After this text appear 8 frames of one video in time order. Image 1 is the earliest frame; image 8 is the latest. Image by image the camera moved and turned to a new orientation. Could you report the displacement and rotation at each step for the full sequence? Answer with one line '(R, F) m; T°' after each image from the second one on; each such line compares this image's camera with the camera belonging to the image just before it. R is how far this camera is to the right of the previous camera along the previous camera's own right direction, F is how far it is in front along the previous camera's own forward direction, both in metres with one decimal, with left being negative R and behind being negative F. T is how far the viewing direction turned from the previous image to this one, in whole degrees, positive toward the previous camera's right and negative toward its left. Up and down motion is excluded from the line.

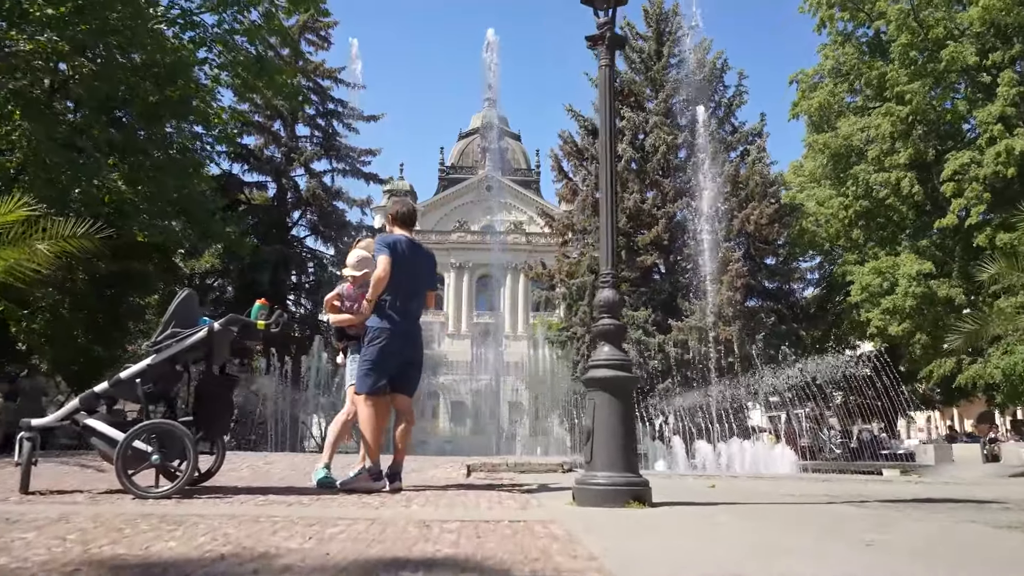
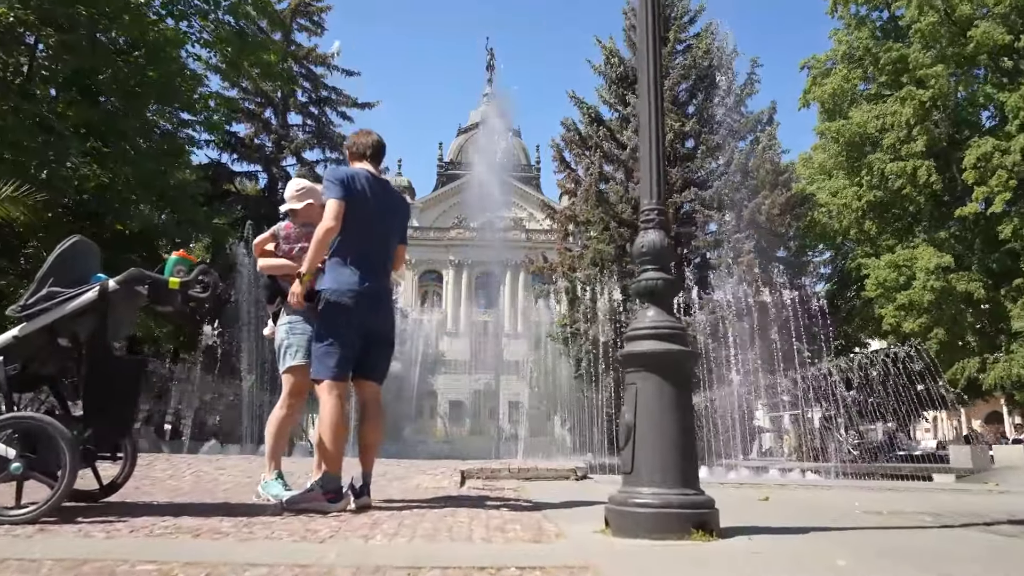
(0.0, +0.8) m; 0°
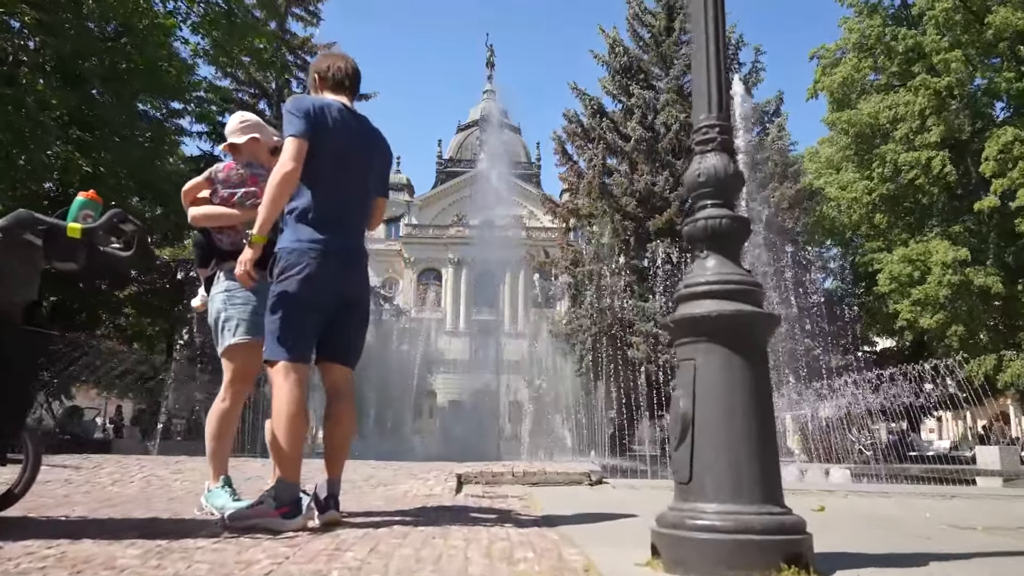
(0.0, +0.5) m; 0°
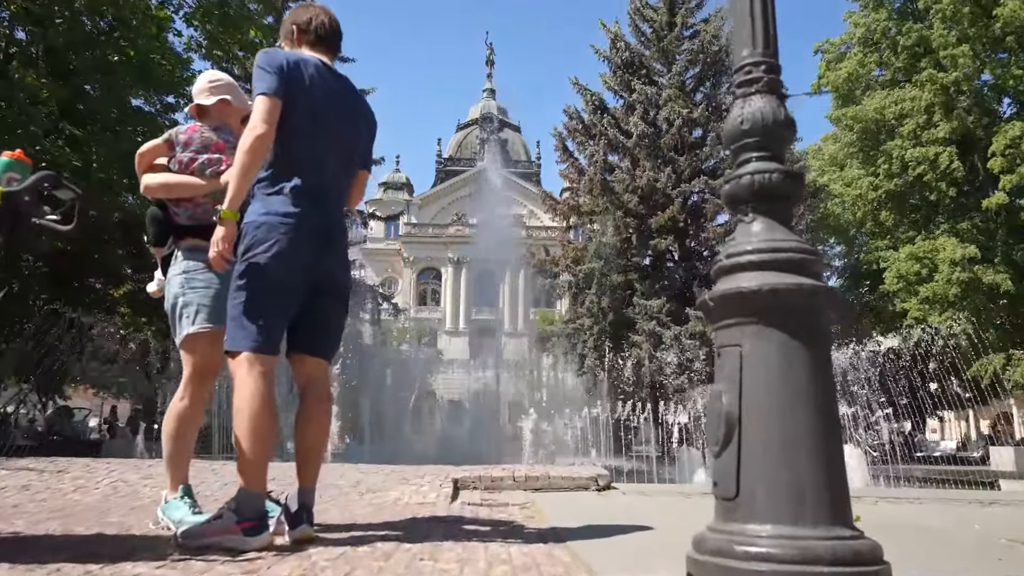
(0.0, +0.3) m; 0°
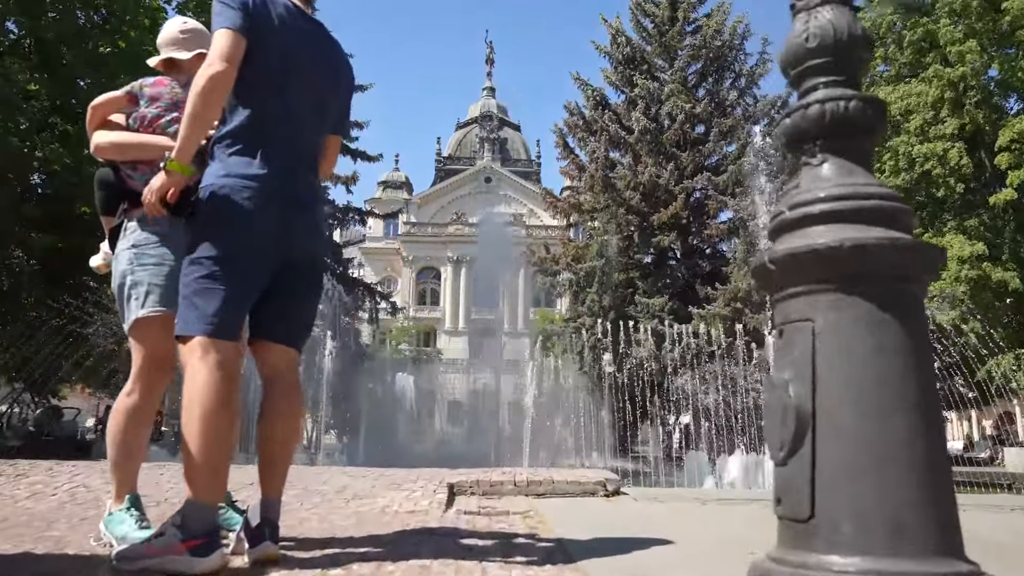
(0.0, +0.3) m; 0°
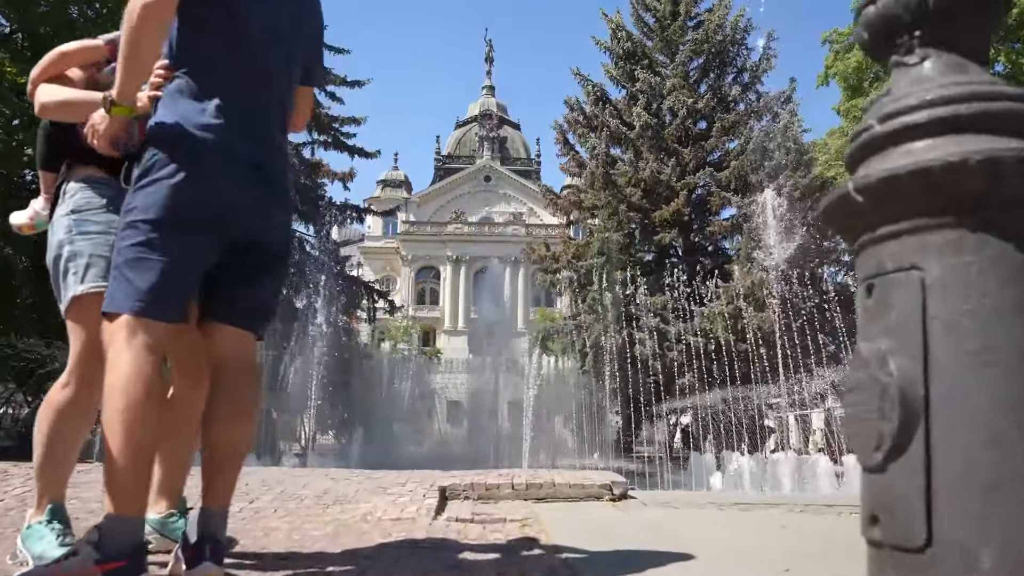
(0.0, +0.2) m; 0°
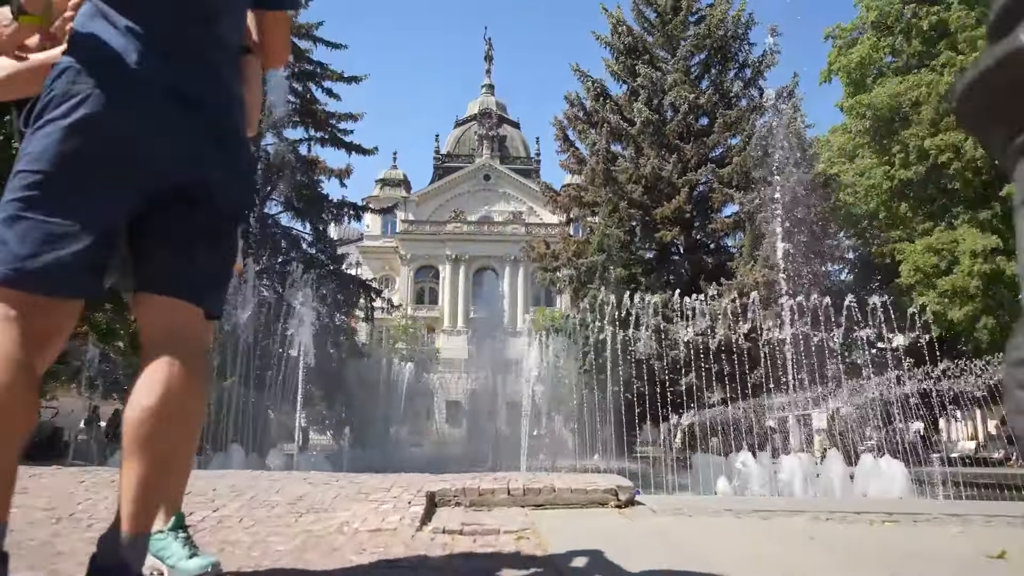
(0.0, +0.2) m; 0°
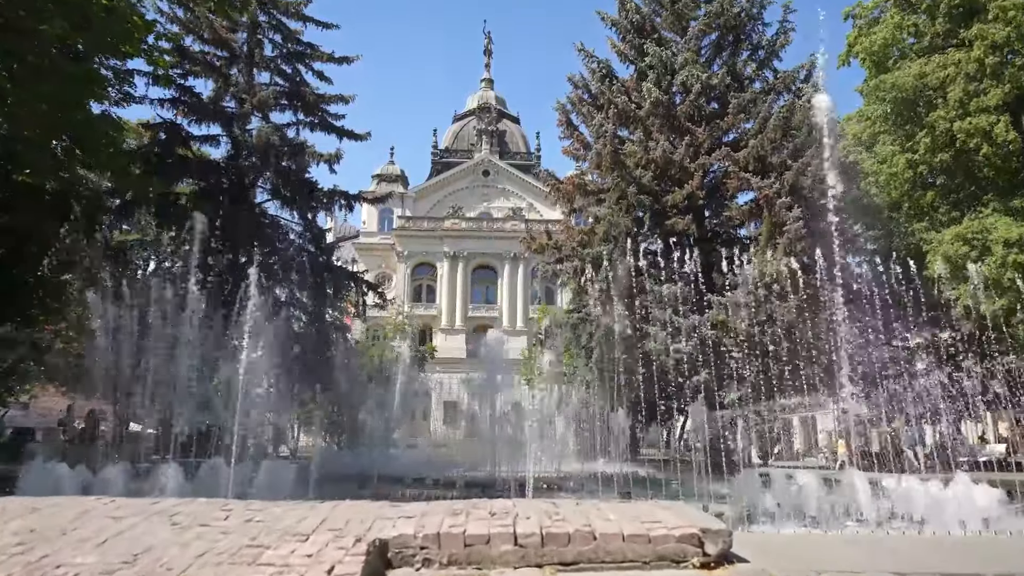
(0.0, +1.0) m; 0°
